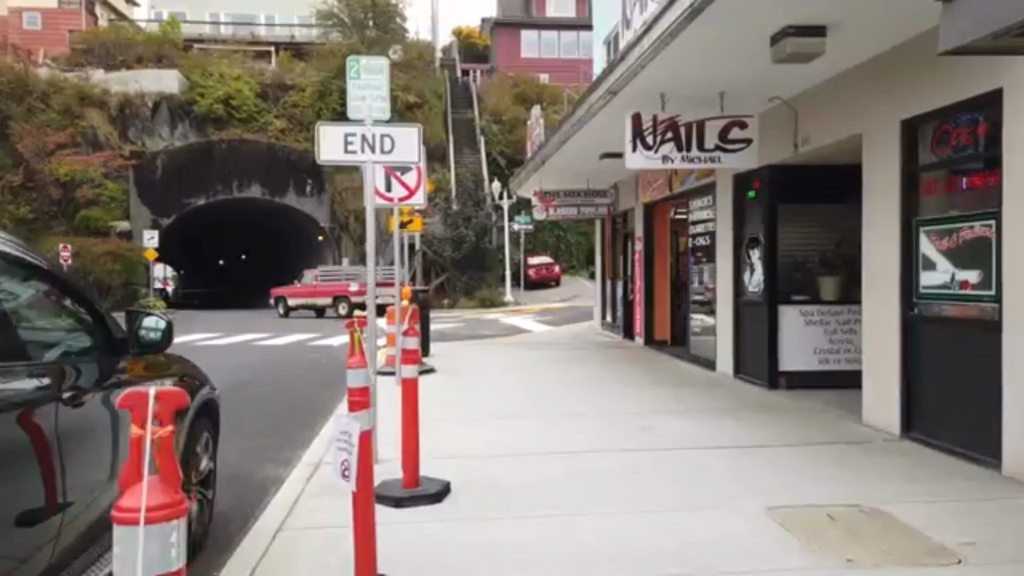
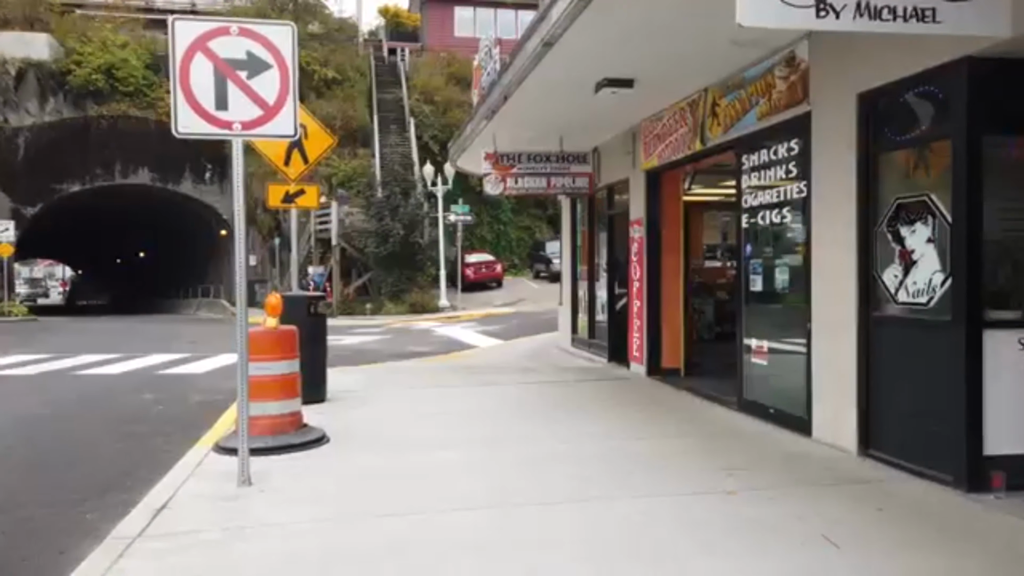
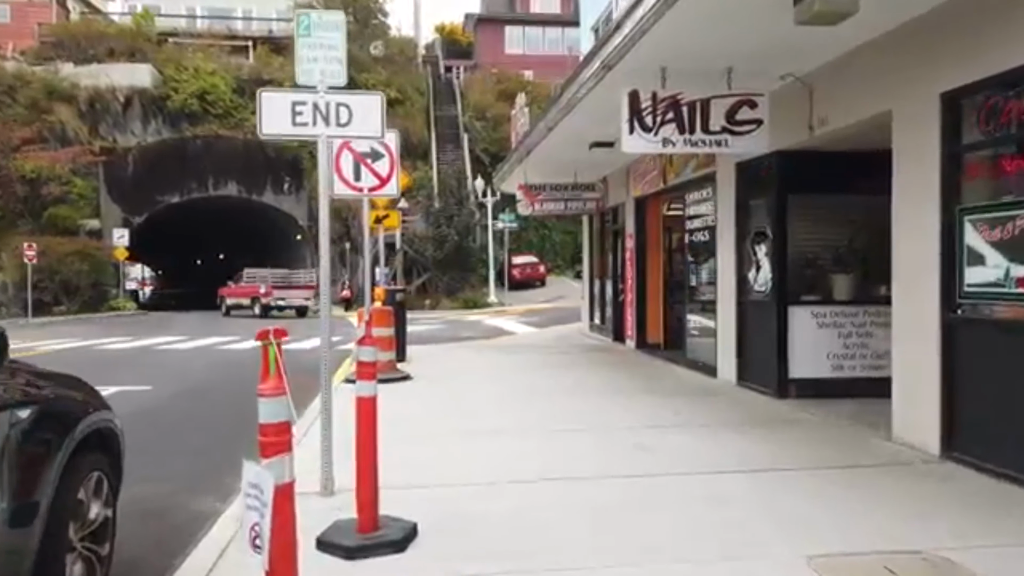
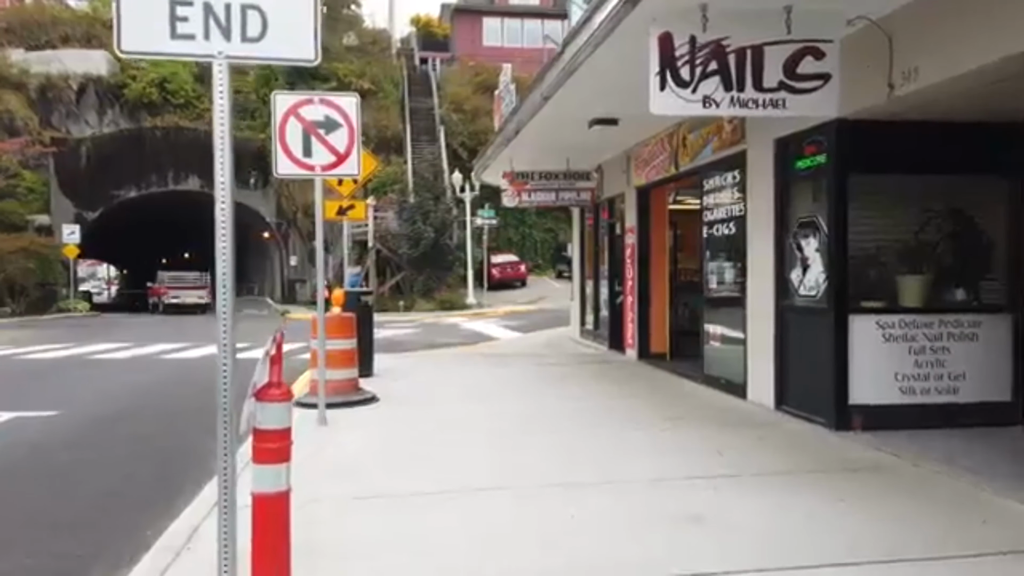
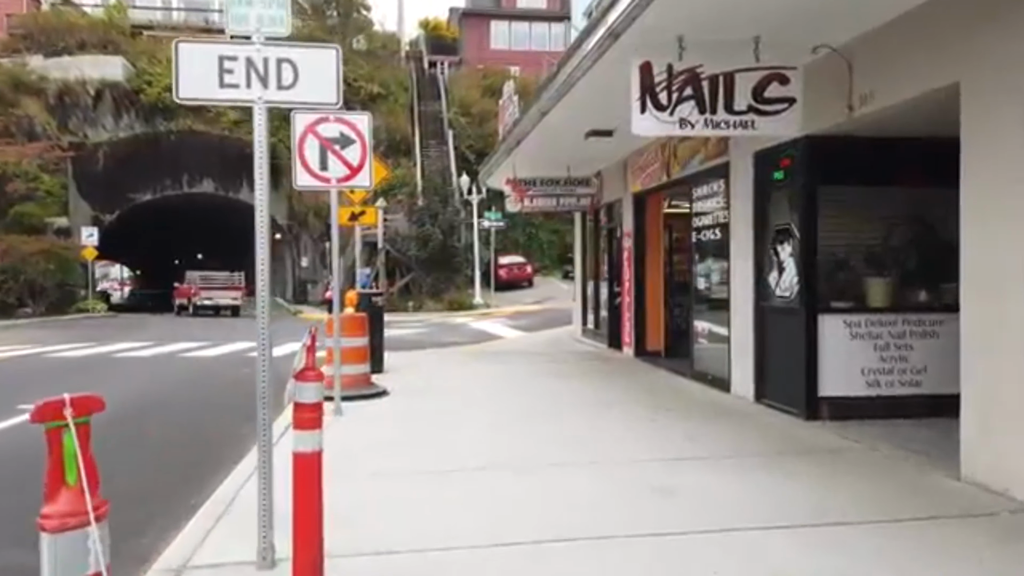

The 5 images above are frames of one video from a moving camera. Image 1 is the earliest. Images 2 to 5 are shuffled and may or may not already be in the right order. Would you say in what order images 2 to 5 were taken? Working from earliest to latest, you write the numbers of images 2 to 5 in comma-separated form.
3, 5, 4, 2
